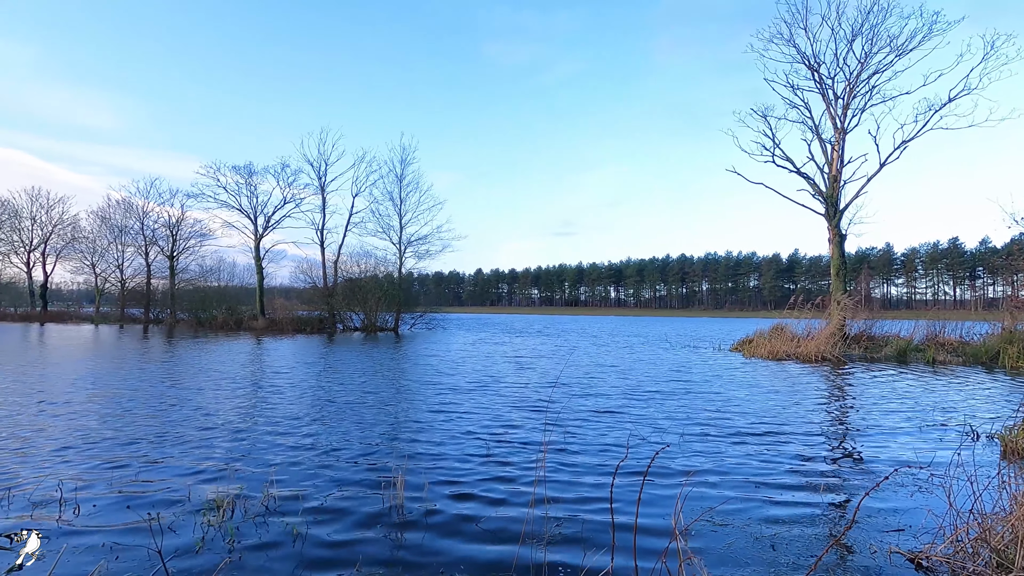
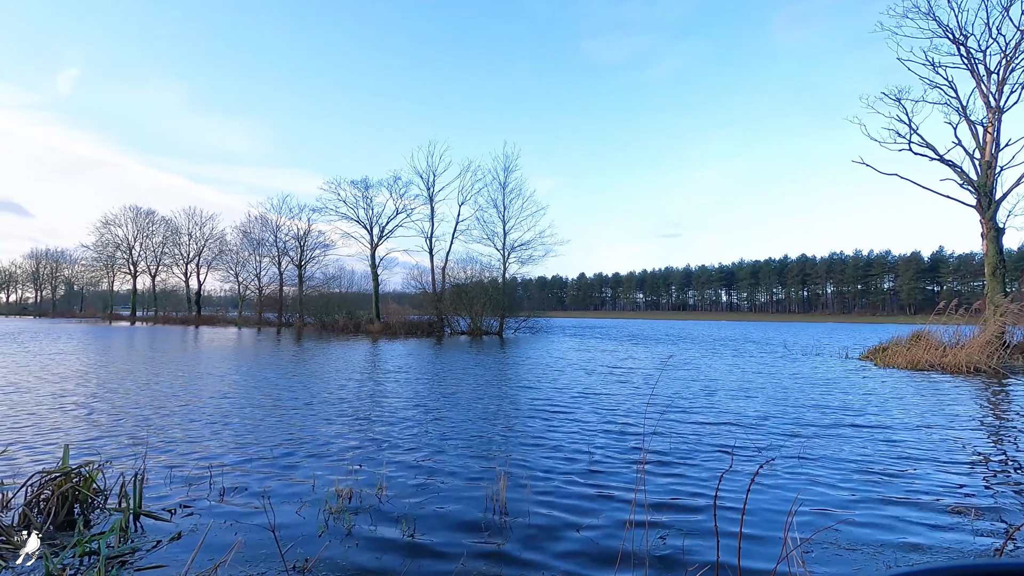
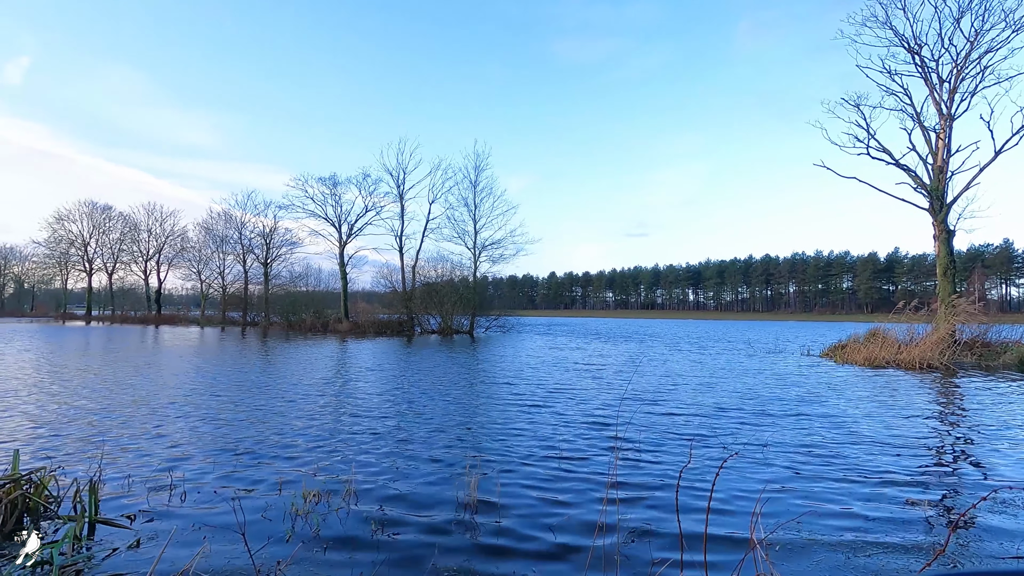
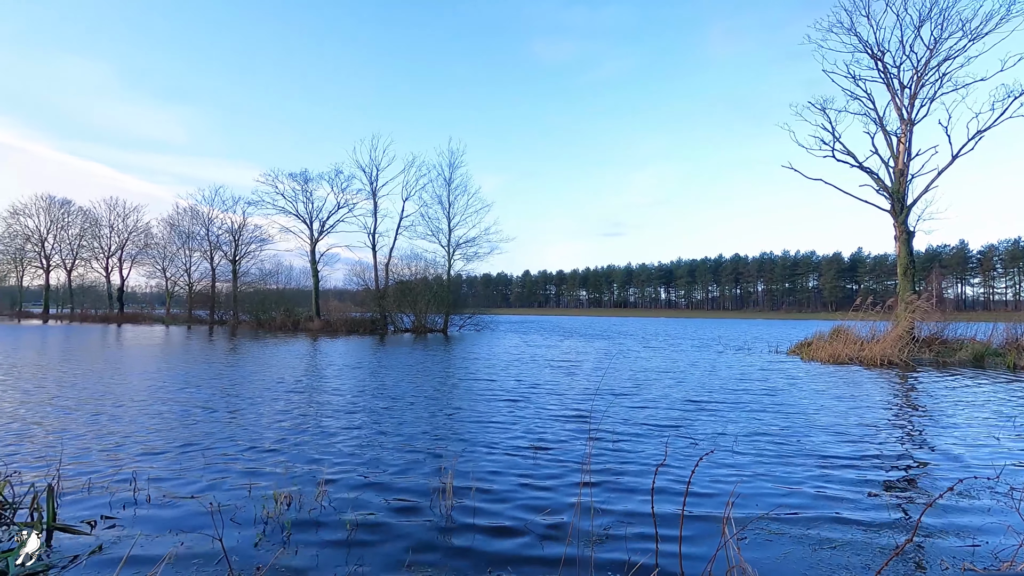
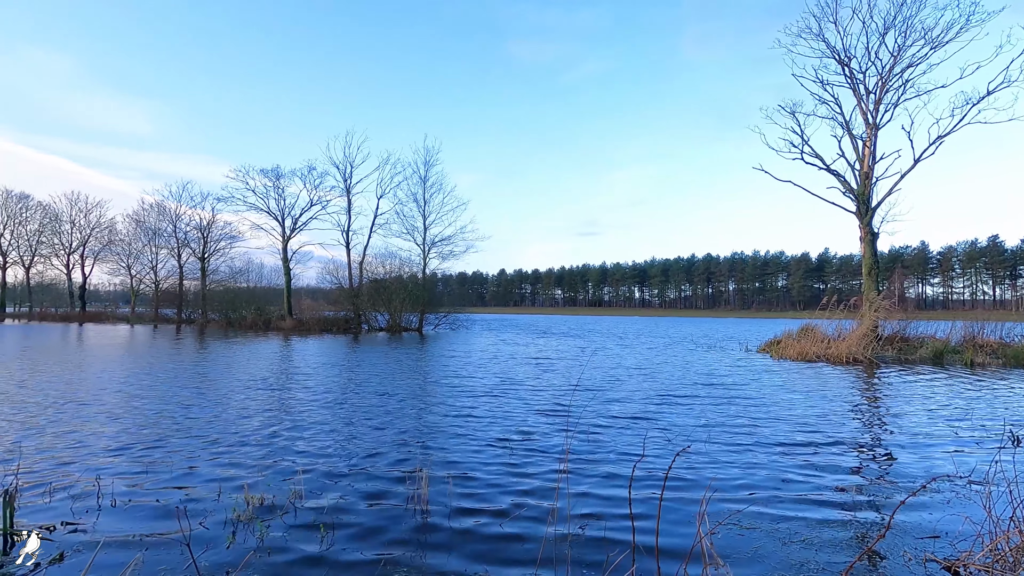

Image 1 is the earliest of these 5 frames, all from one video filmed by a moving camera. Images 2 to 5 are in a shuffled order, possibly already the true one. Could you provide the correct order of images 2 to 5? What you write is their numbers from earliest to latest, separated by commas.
5, 4, 3, 2
